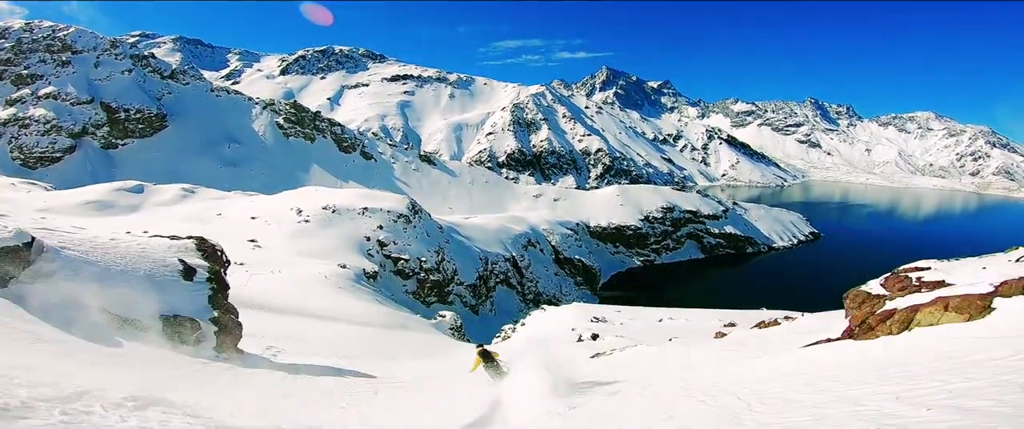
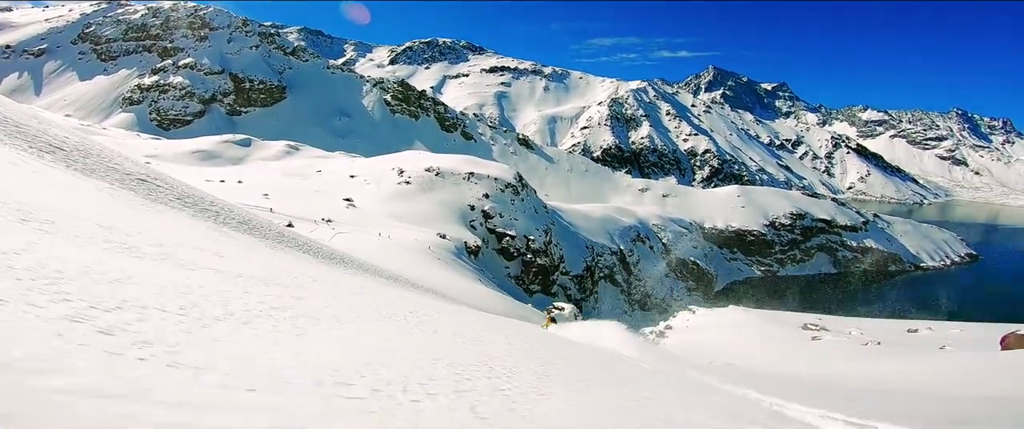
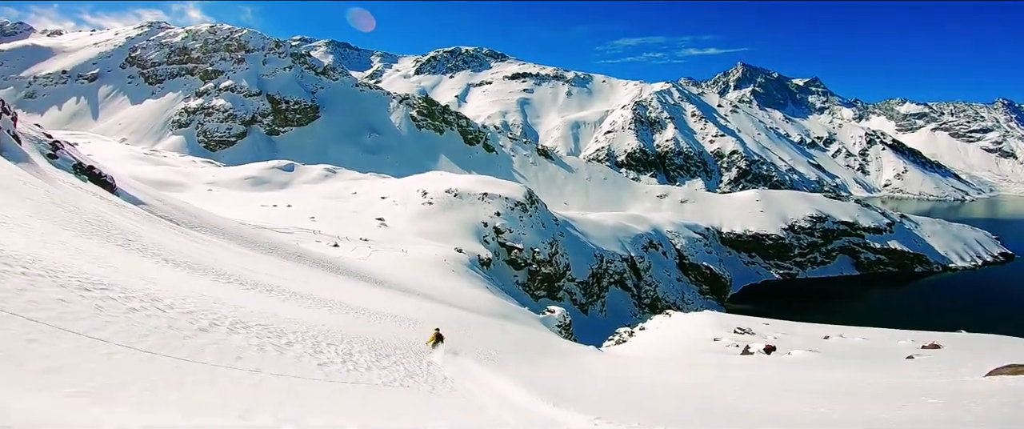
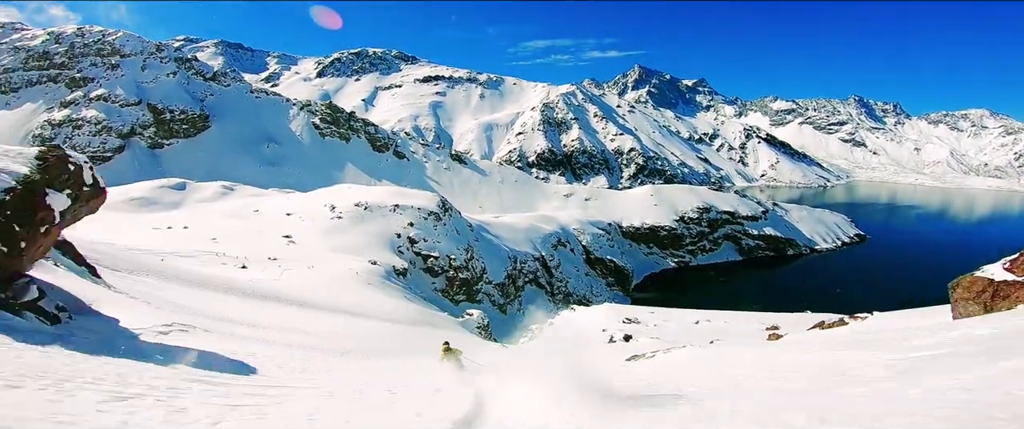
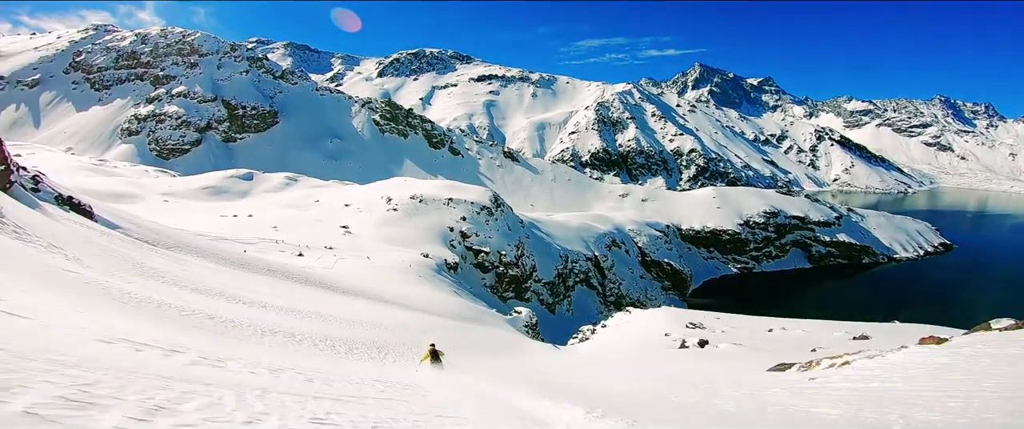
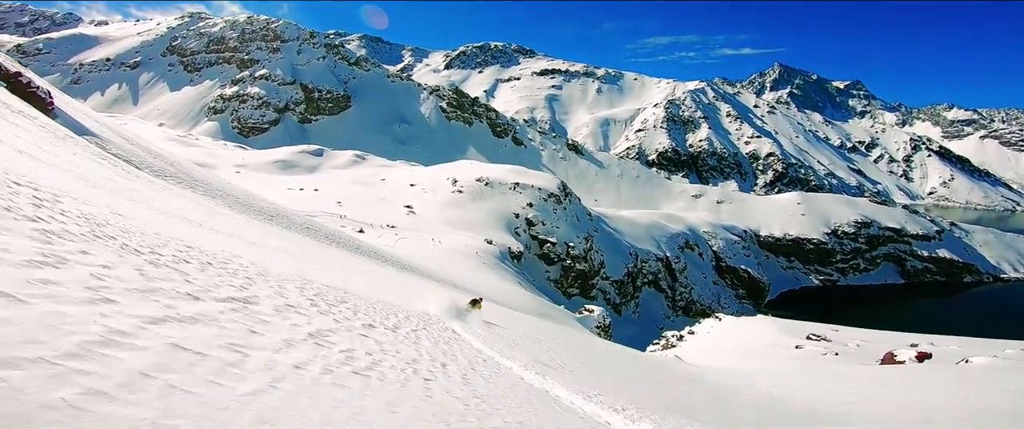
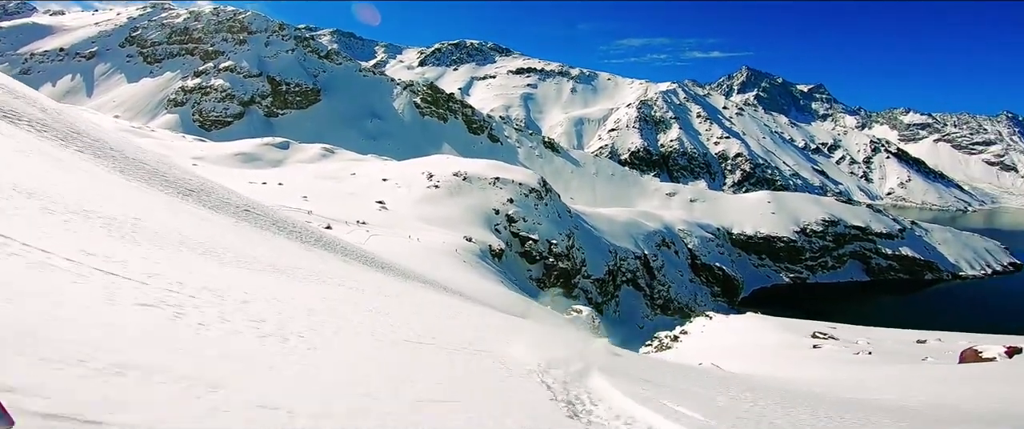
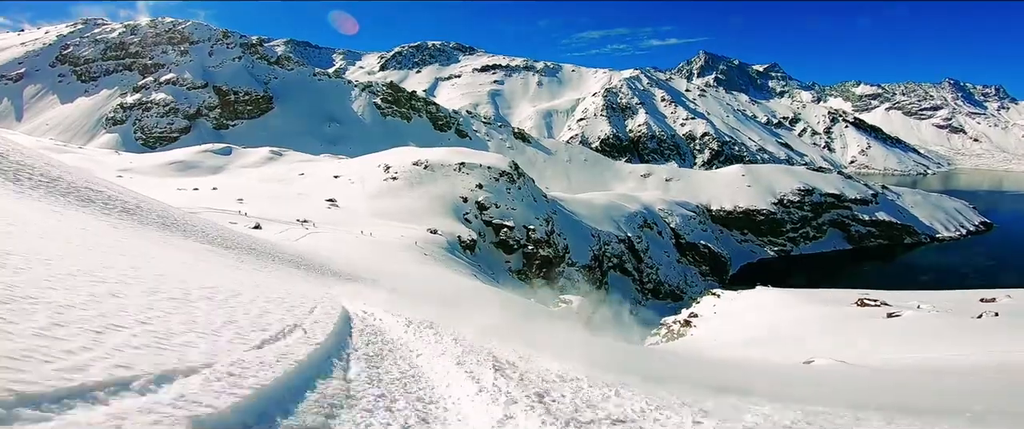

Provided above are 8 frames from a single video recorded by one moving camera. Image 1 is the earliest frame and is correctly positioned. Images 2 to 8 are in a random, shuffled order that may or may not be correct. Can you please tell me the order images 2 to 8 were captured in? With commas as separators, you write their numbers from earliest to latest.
4, 5, 3, 6, 7, 2, 8
